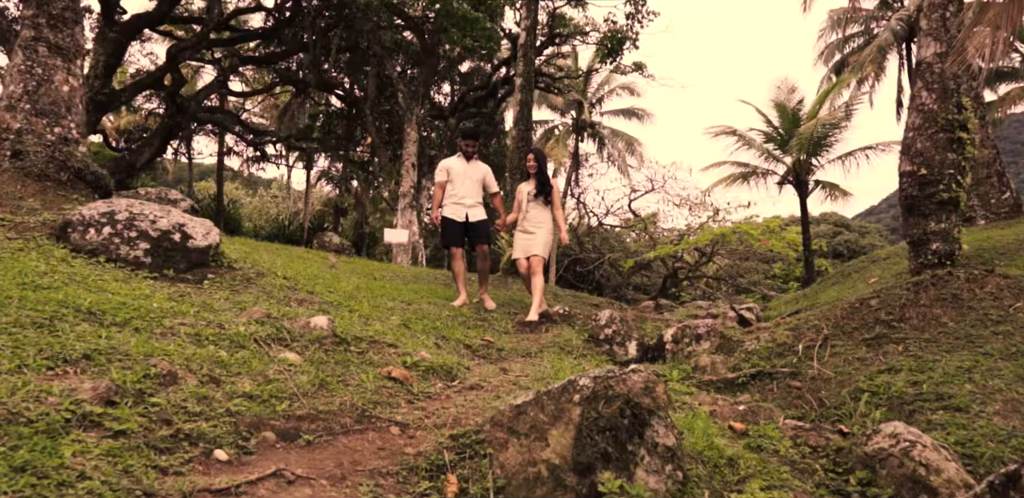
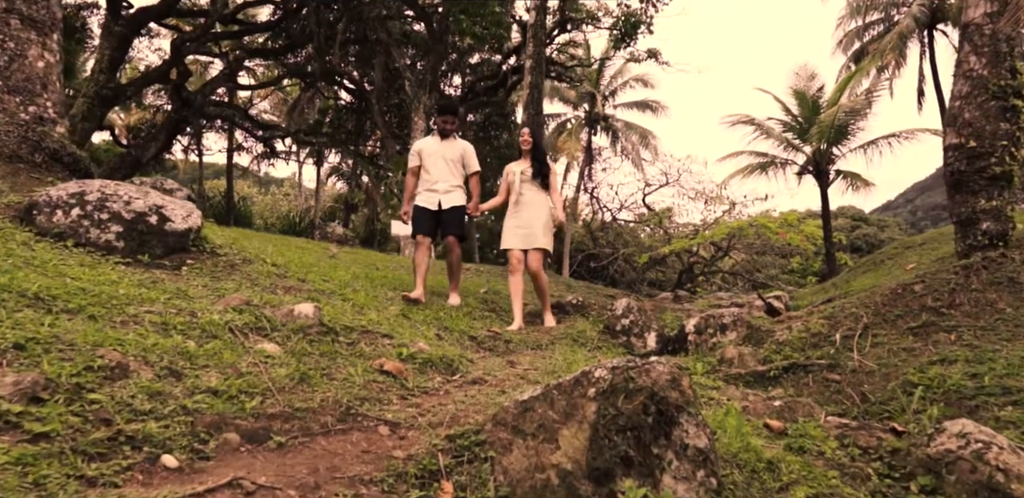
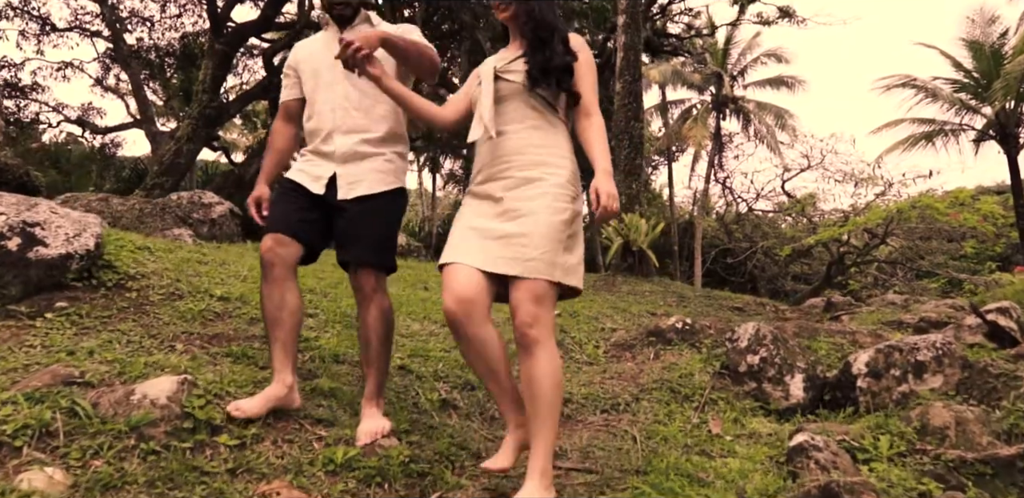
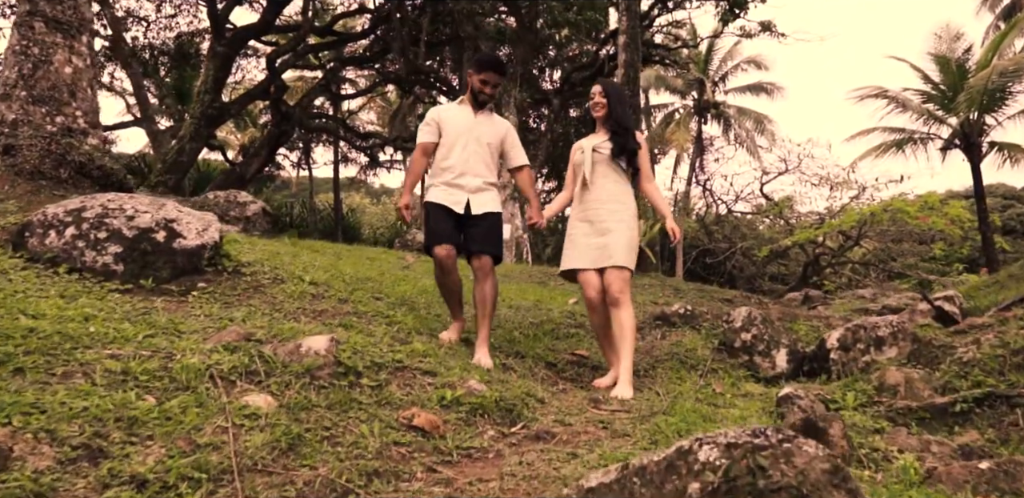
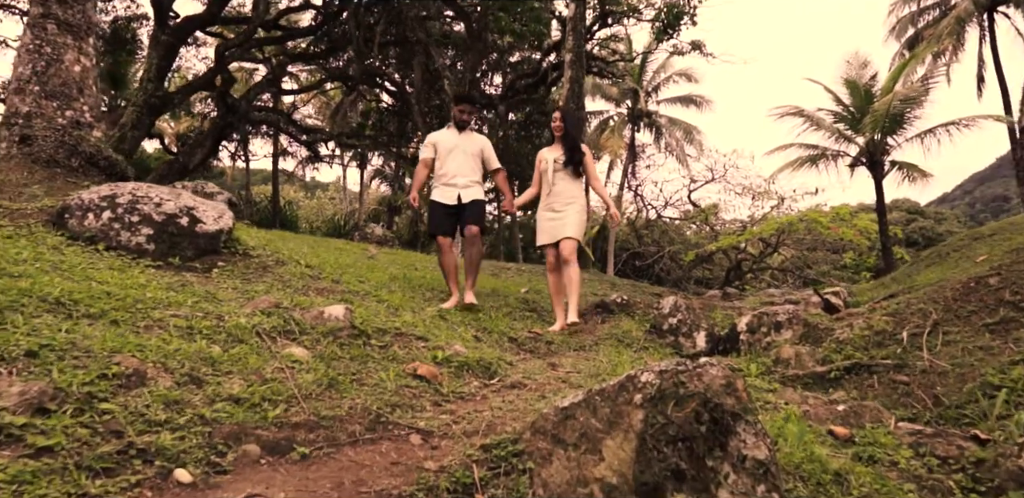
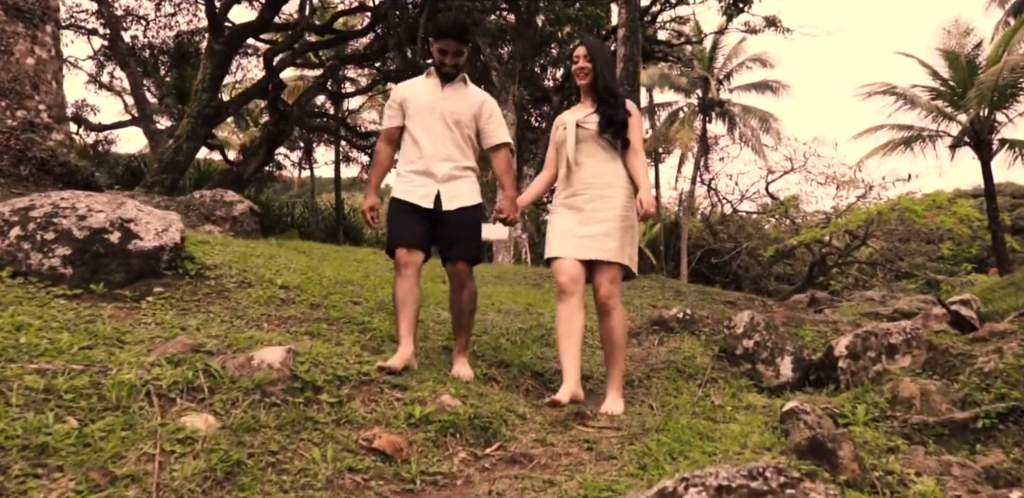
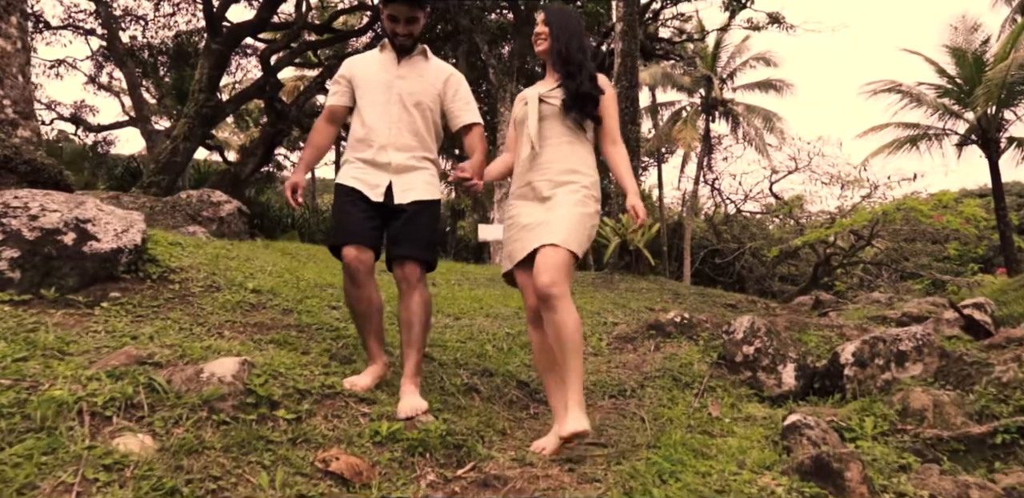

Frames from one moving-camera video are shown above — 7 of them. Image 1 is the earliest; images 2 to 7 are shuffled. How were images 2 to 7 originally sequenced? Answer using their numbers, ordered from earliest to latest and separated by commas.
2, 5, 4, 6, 7, 3
